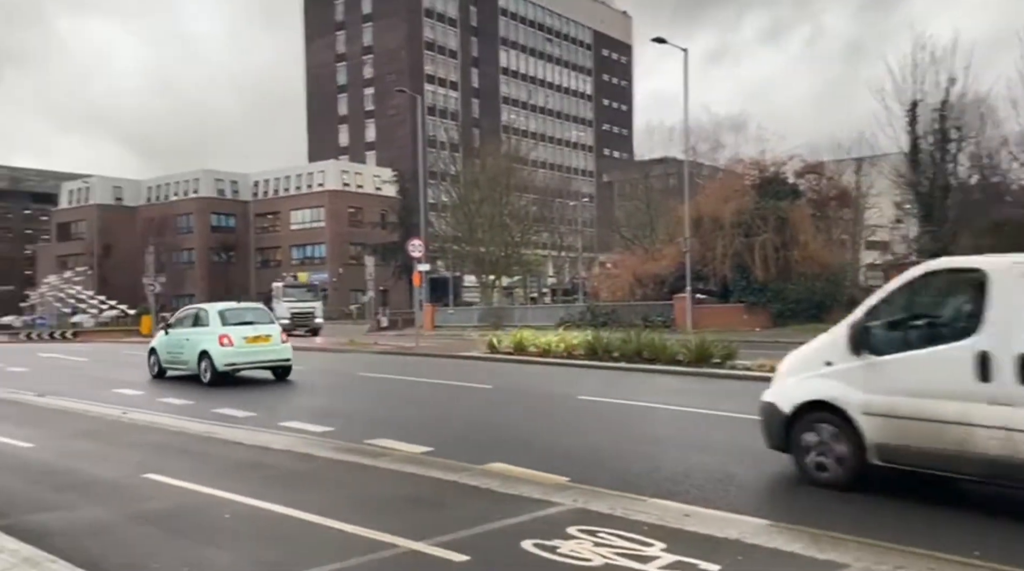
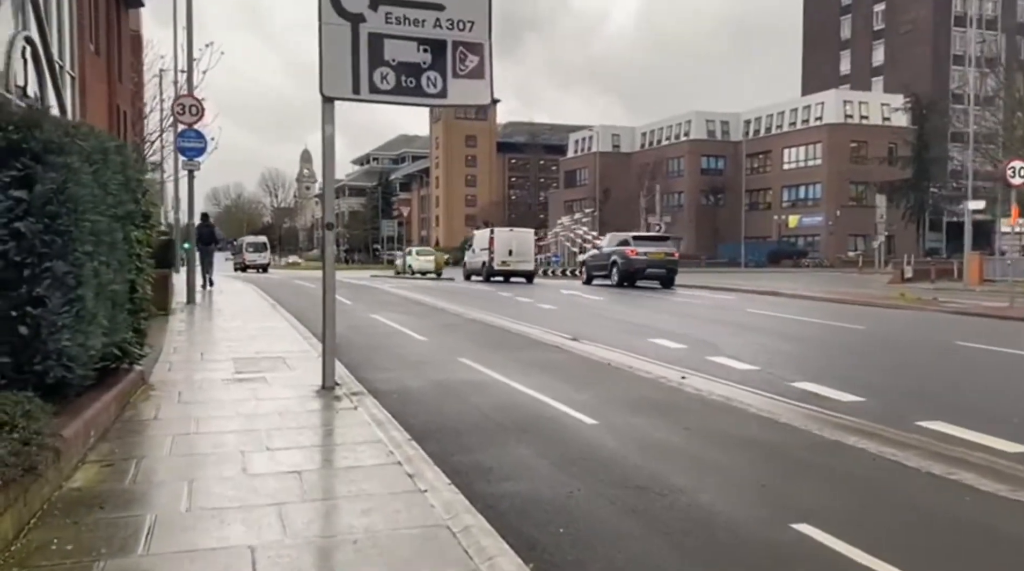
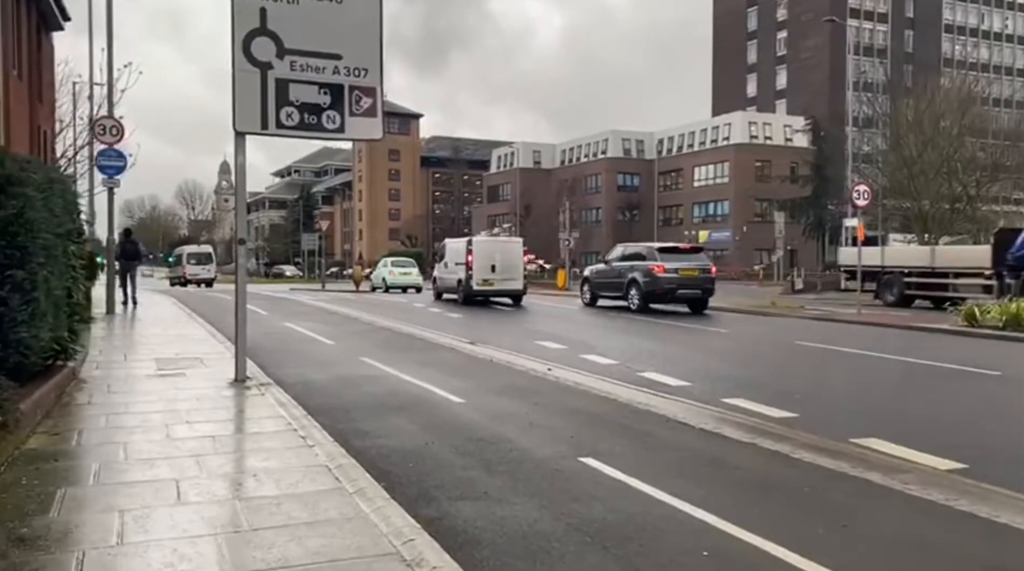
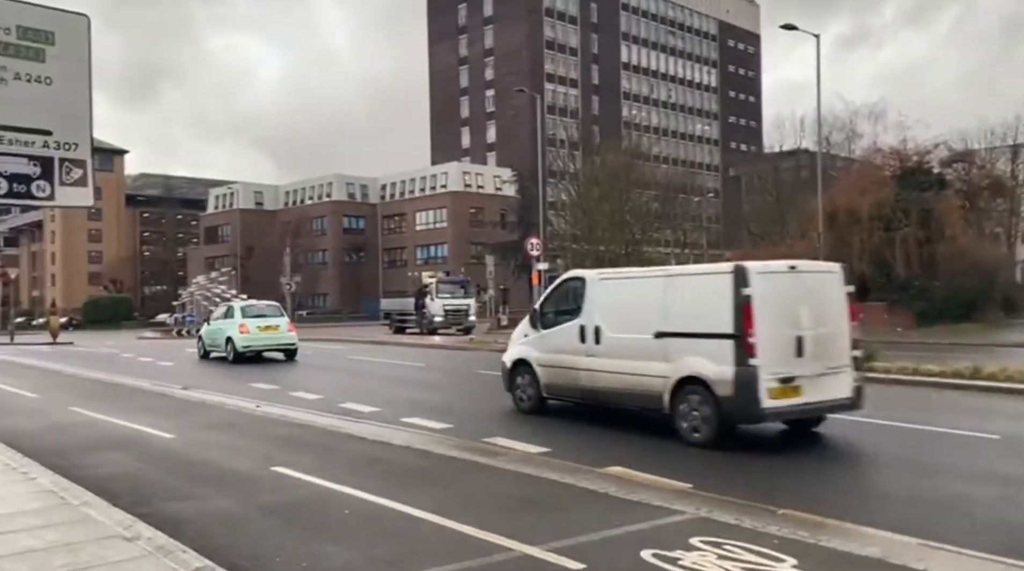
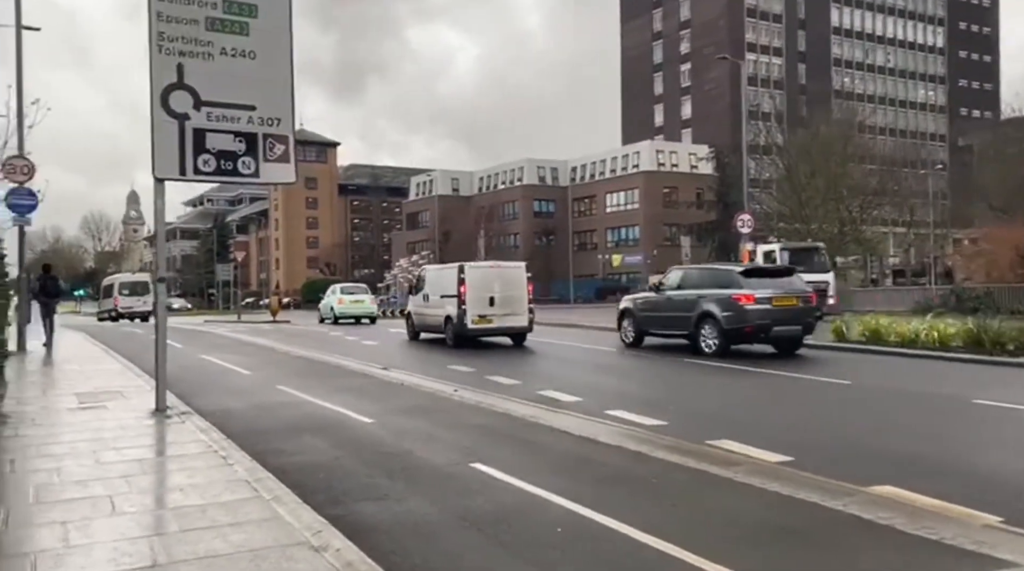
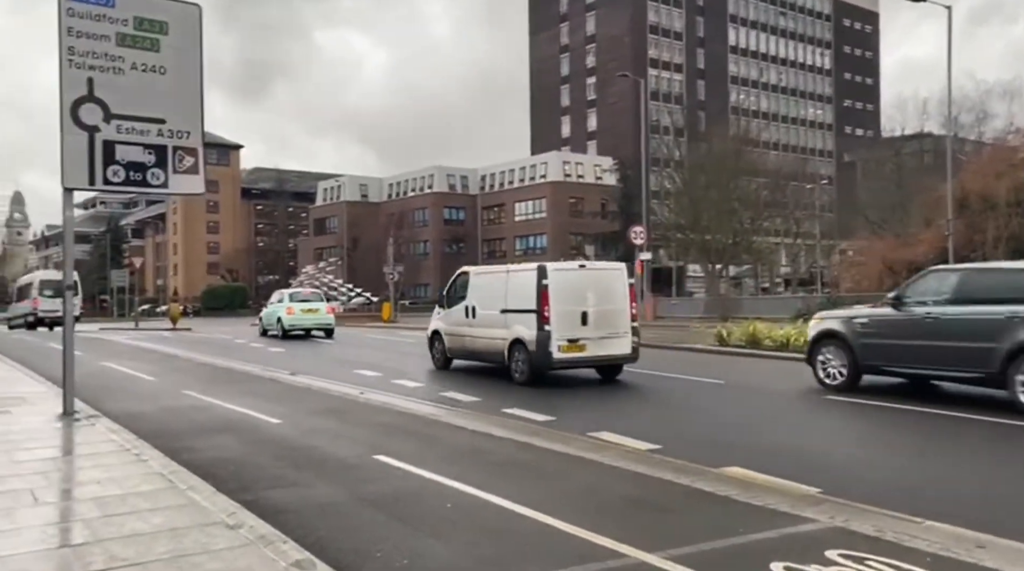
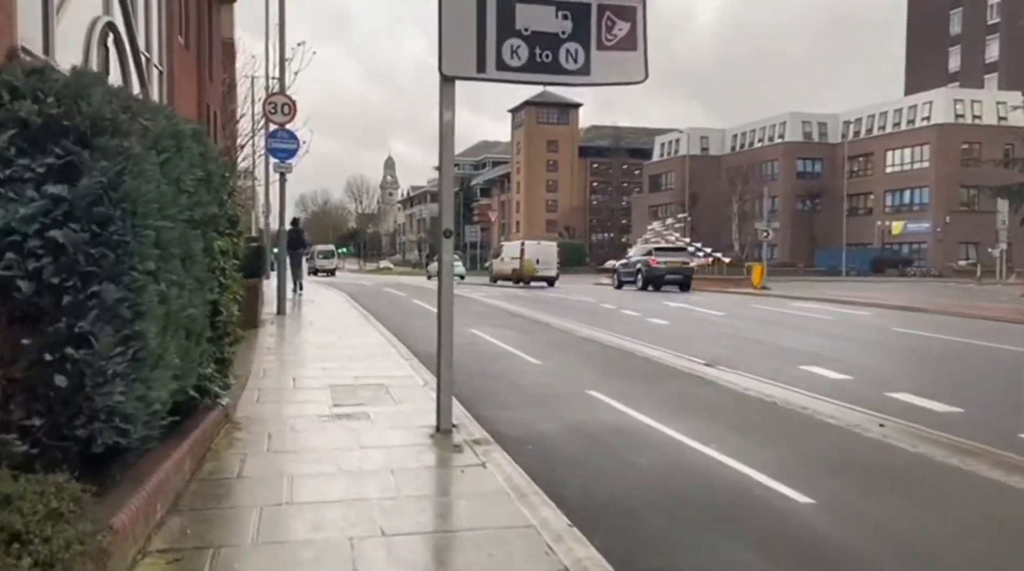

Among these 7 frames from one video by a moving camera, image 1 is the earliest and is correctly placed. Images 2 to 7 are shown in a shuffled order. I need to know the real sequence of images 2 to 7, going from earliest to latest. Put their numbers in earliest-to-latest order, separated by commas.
4, 6, 5, 3, 2, 7
